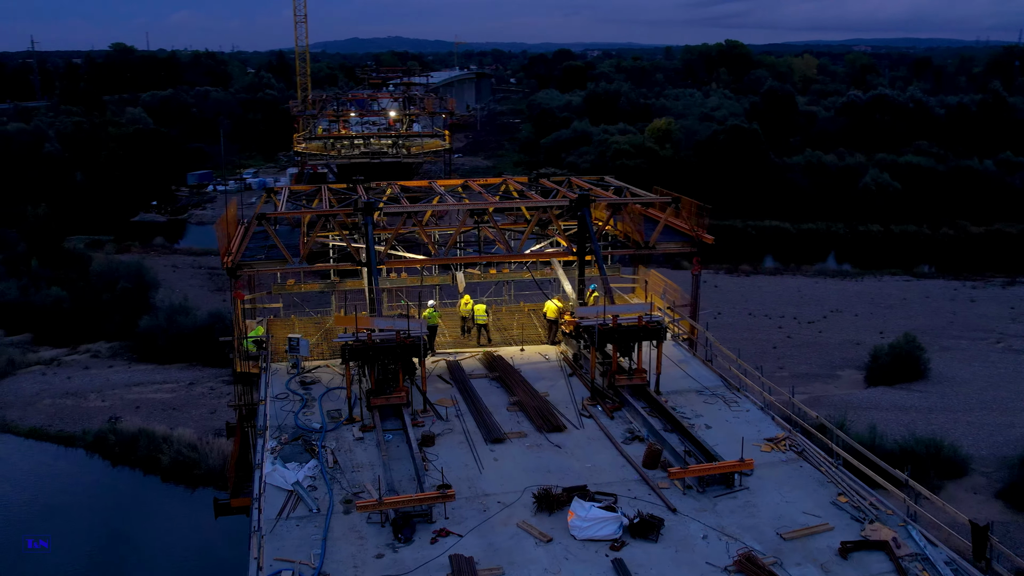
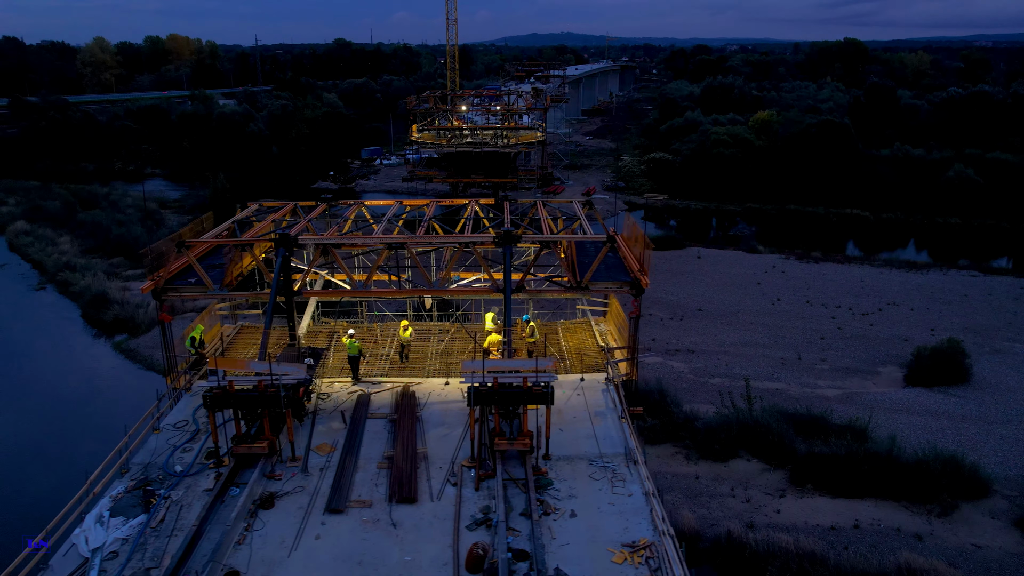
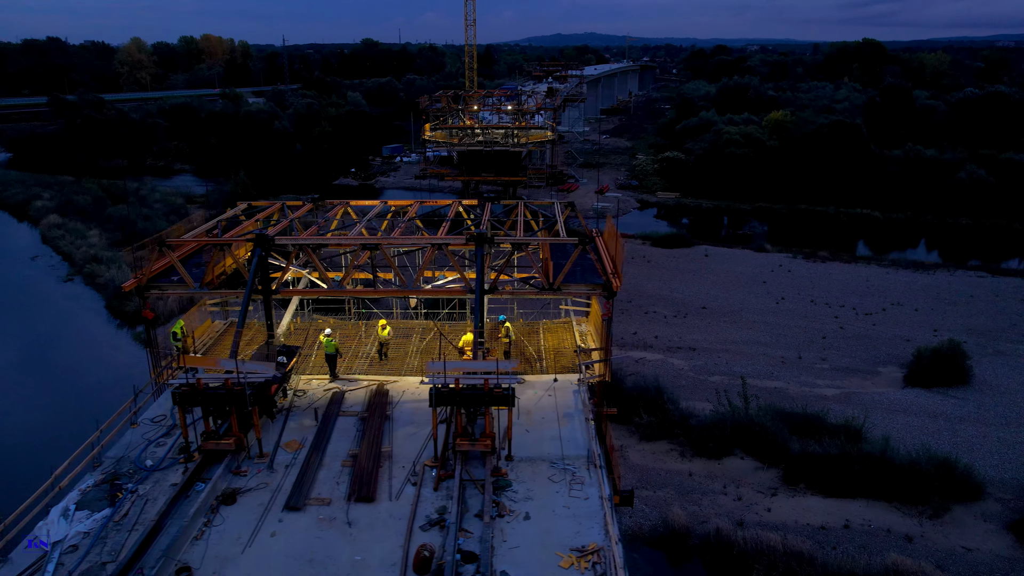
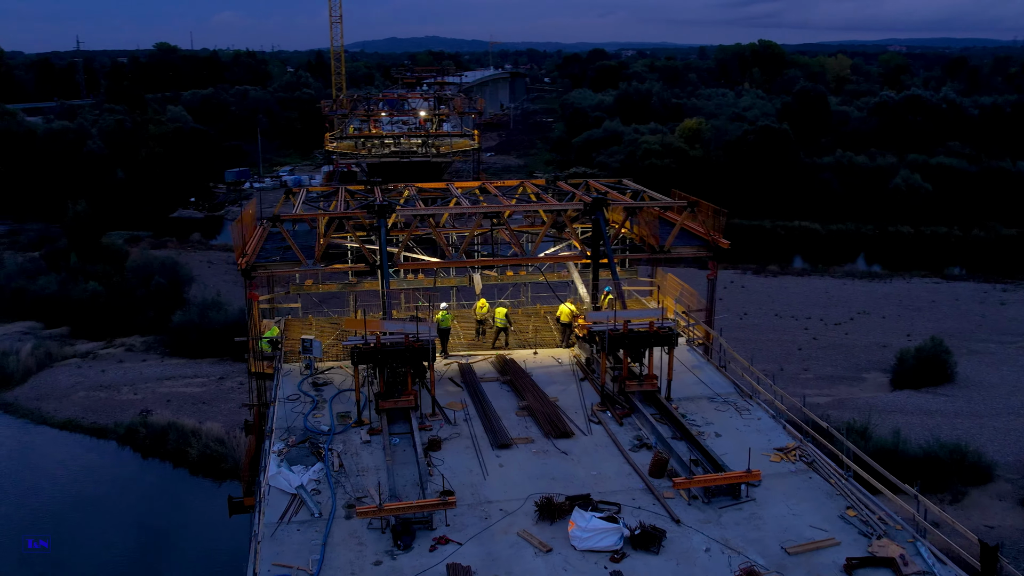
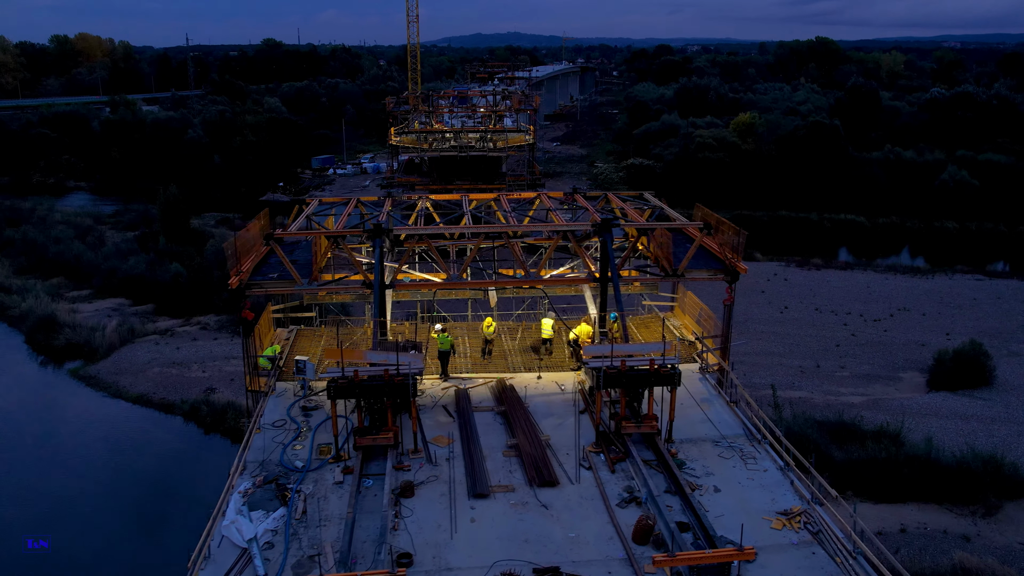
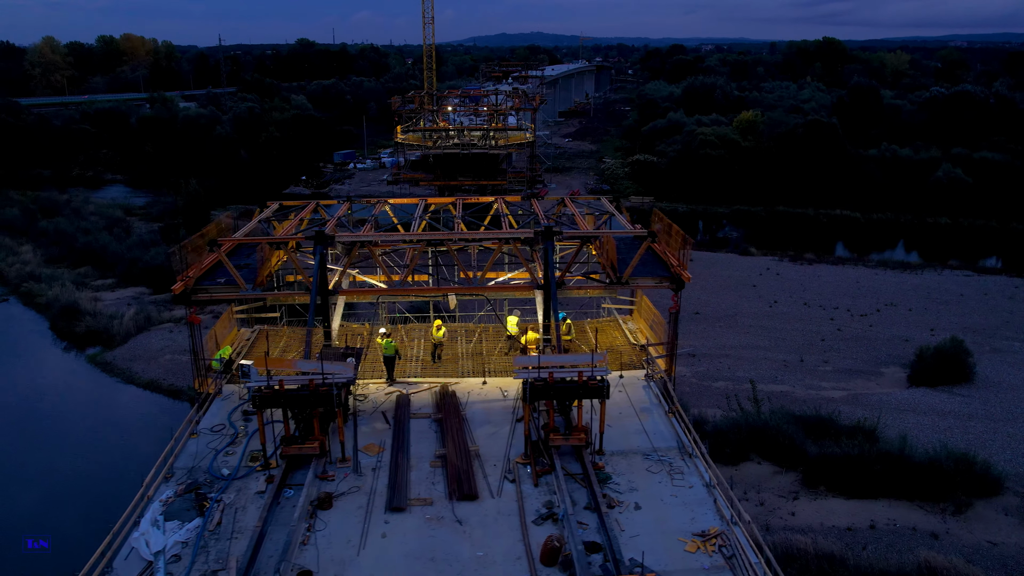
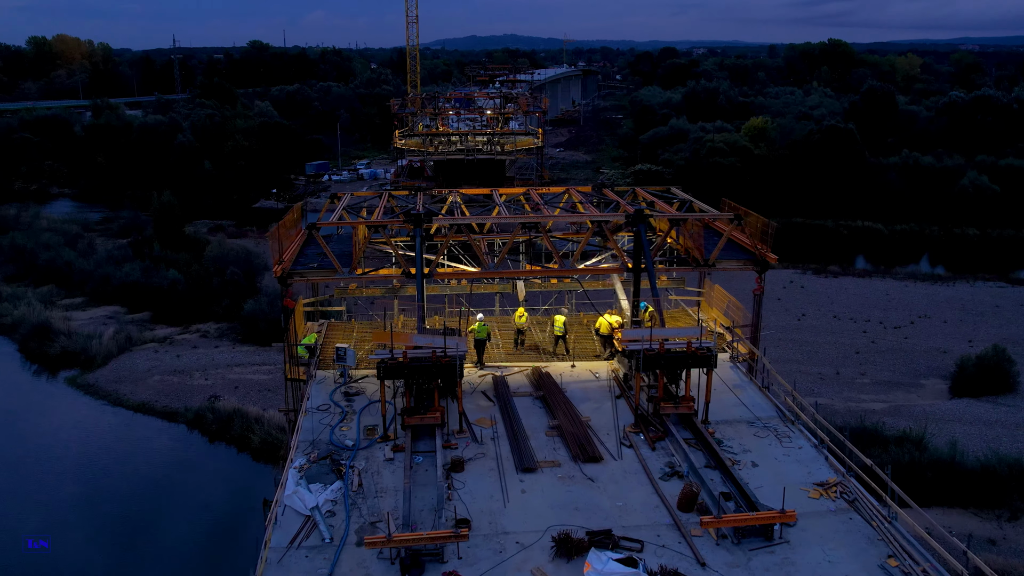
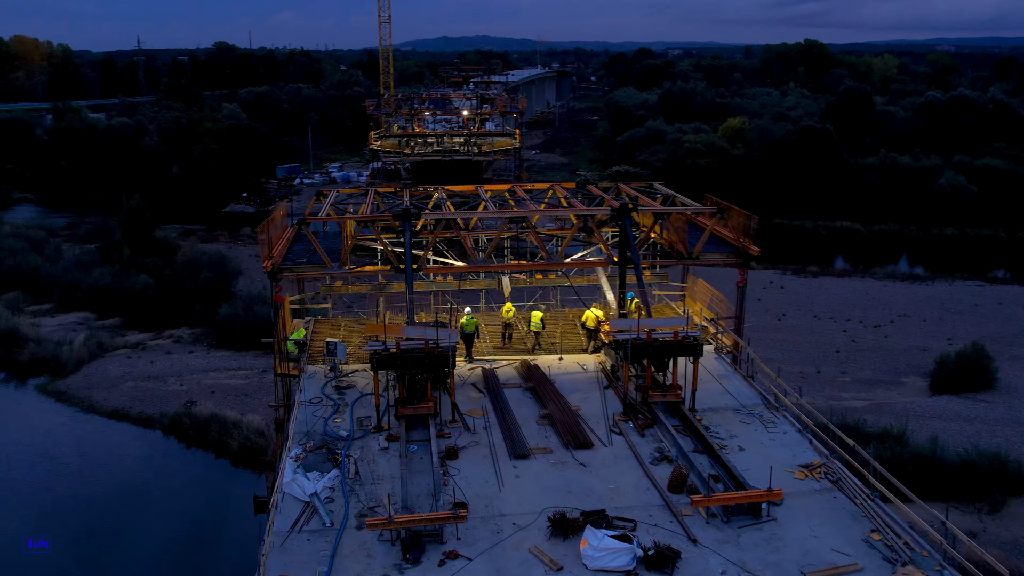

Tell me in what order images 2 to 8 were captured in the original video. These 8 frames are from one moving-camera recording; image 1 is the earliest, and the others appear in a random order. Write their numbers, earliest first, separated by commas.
4, 8, 7, 5, 6, 2, 3
